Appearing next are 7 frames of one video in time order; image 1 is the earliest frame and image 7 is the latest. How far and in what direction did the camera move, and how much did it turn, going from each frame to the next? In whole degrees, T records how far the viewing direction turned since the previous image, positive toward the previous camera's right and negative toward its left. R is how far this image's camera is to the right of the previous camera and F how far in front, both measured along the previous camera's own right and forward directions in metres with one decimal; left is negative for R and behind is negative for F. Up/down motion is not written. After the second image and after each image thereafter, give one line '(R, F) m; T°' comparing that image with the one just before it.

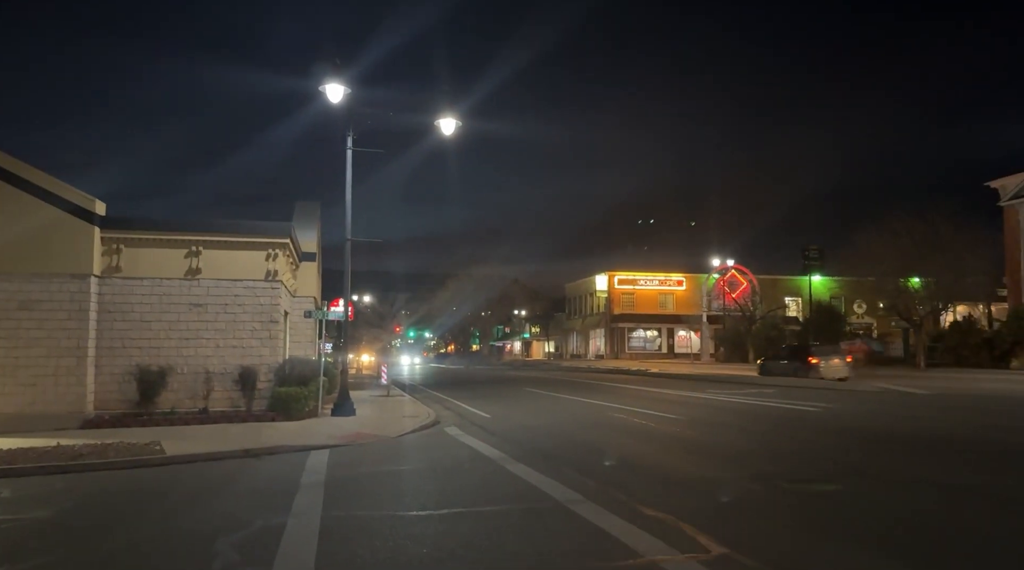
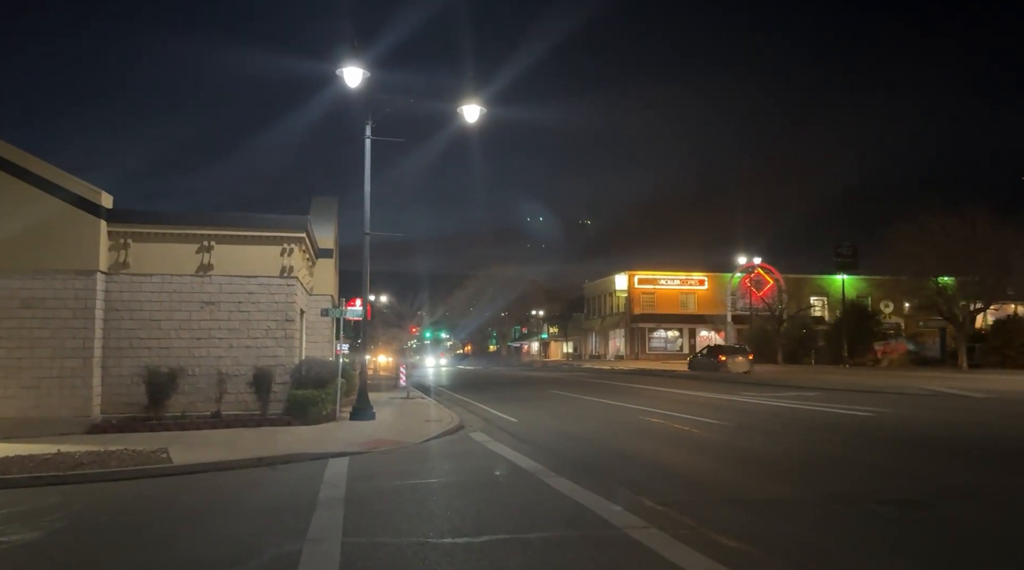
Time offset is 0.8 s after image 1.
(-0.3, +1.1) m; -1°
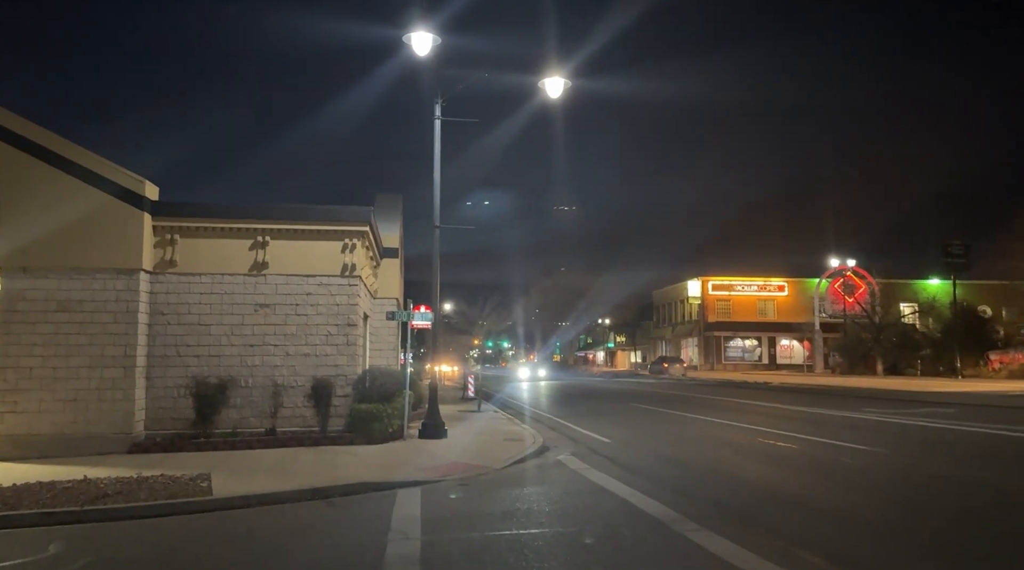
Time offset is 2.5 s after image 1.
(-0.6, +2.3) m; -4°
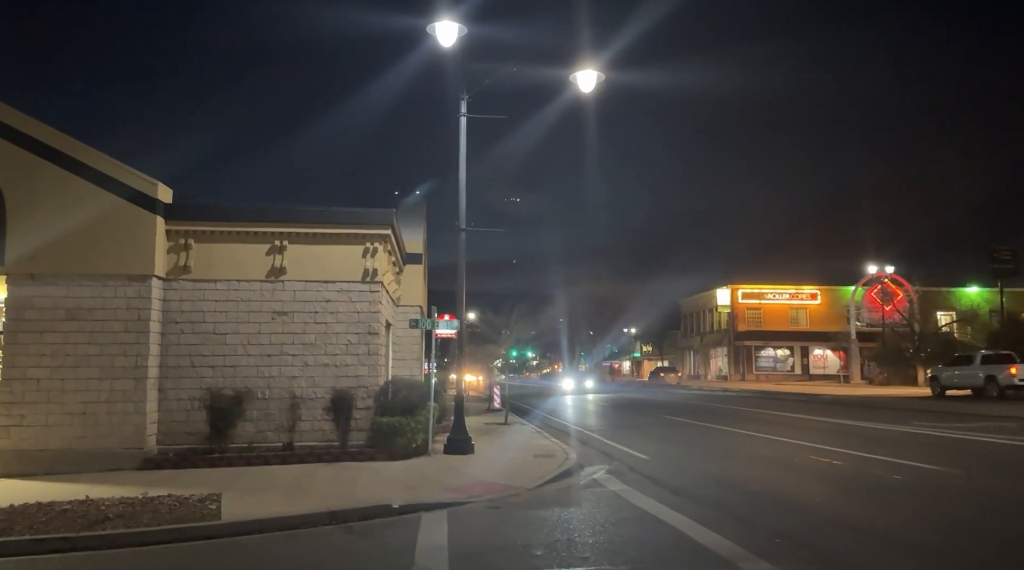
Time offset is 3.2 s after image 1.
(-0.1, +0.9) m; -2°
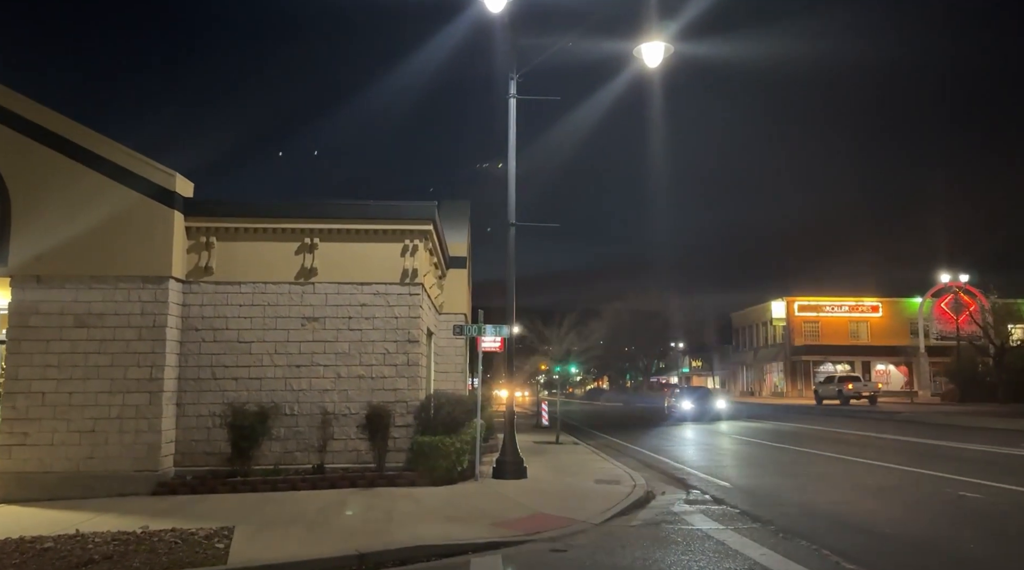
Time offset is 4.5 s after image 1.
(-0.3, +1.7) m; -3°
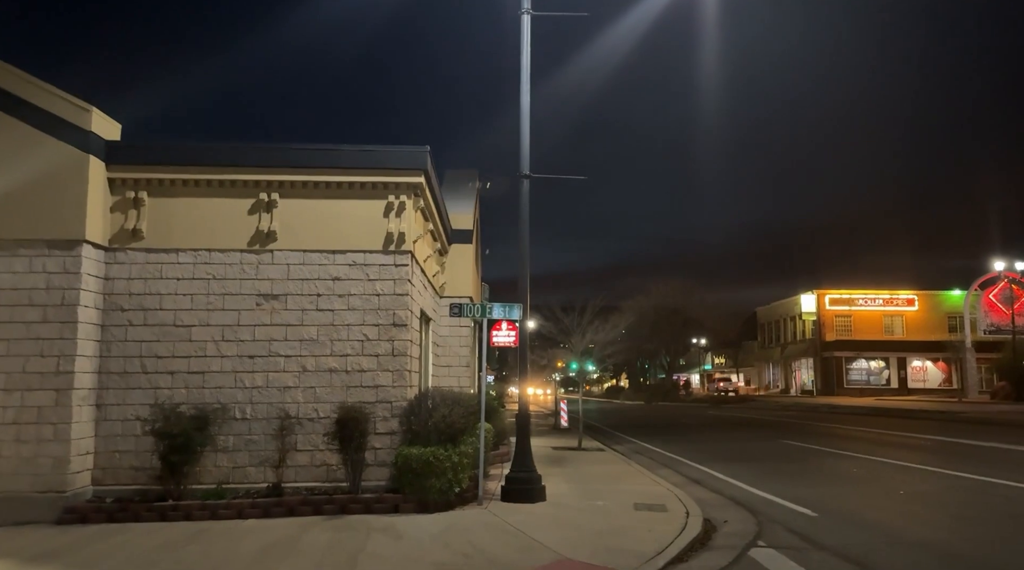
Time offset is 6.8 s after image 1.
(0.0, +2.9) m; -1°
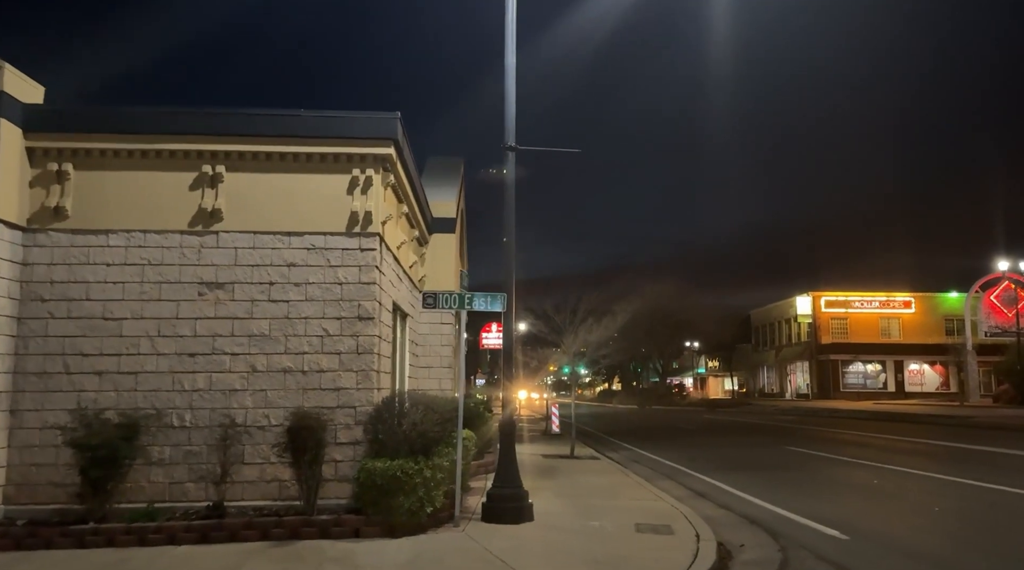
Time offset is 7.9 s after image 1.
(+0.1, +1.4) m; +1°
